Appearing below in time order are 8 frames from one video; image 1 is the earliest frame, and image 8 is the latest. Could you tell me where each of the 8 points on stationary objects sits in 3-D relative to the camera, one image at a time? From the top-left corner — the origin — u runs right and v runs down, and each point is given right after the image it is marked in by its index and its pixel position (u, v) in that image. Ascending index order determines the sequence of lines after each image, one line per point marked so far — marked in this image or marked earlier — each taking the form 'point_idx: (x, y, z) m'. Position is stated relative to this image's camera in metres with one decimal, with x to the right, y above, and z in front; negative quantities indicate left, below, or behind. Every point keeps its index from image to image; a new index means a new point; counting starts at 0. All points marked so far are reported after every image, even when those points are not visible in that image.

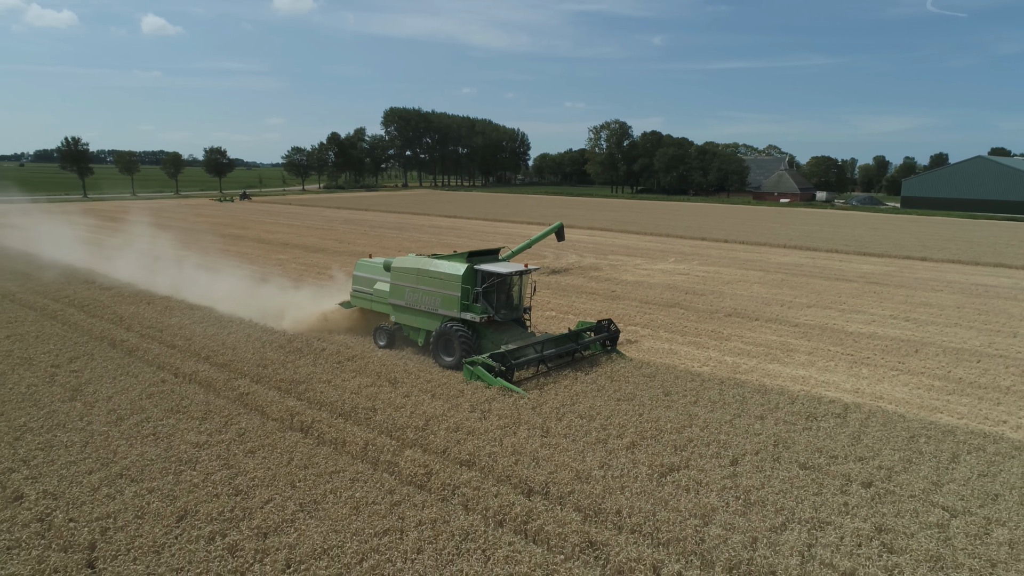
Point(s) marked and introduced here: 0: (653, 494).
0: (+1.4, -2.0, +6.9) m
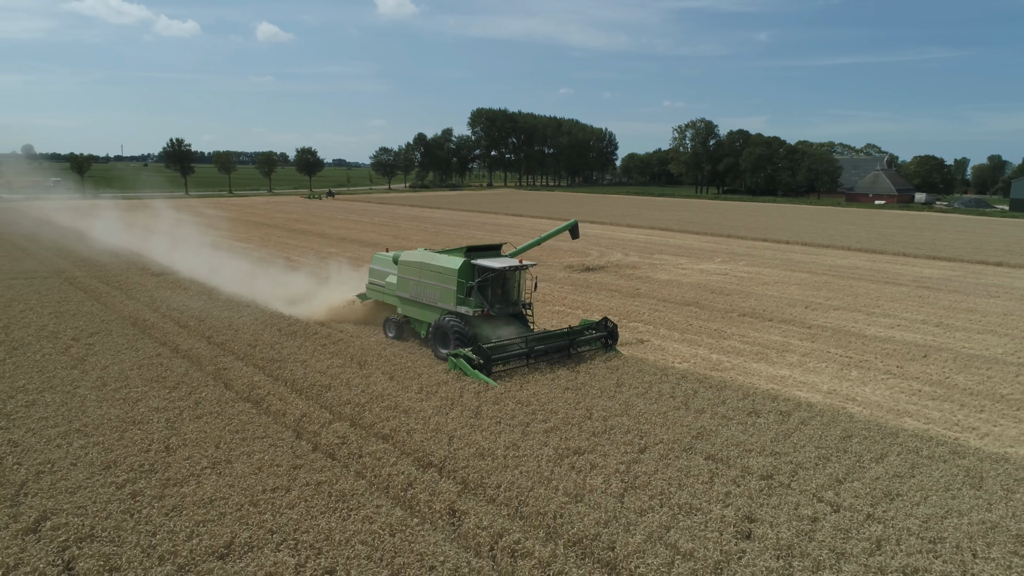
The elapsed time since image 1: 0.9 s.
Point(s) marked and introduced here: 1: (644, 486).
0: (+0.3, -1.9, +7.2) m
1: (+1.3, -2.0, +7.1) m
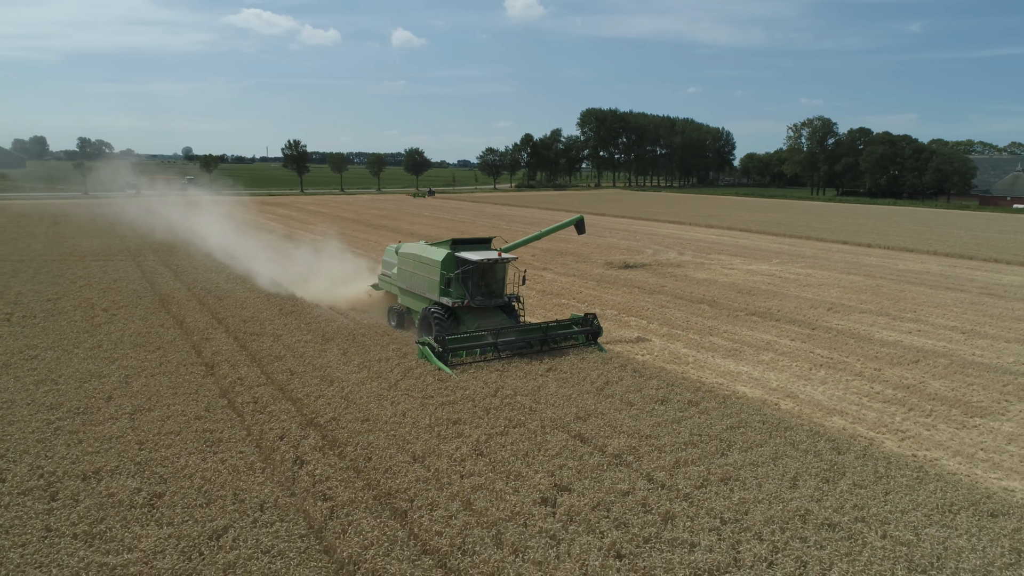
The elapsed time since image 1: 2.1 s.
0: (-1.2, -1.7, +7.9) m
1: (-0.2, -1.8, +7.6) m
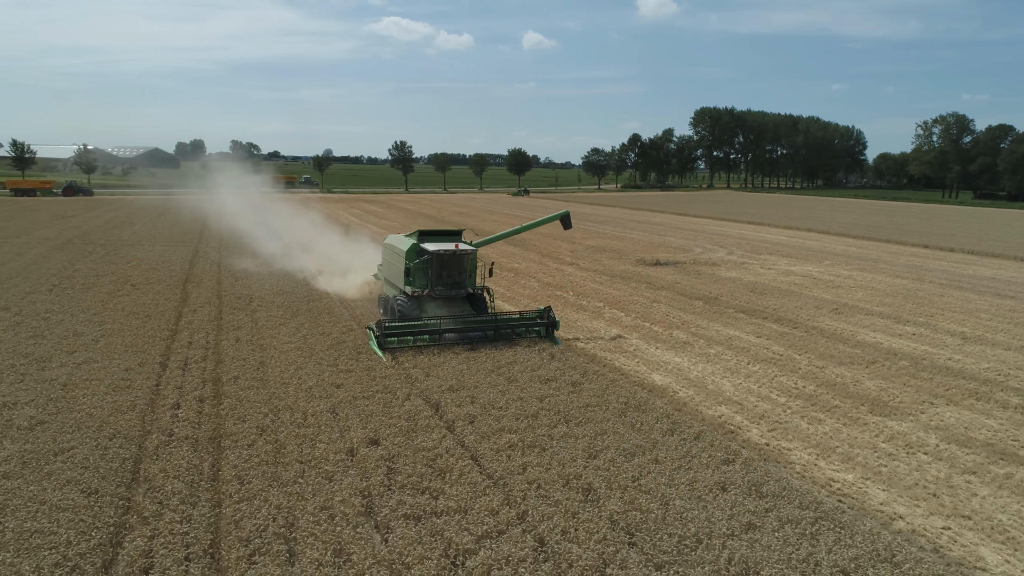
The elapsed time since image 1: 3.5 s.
0: (-2.9, -1.4, +9.0) m
1: (-2.1, -1.5, +8.5) m
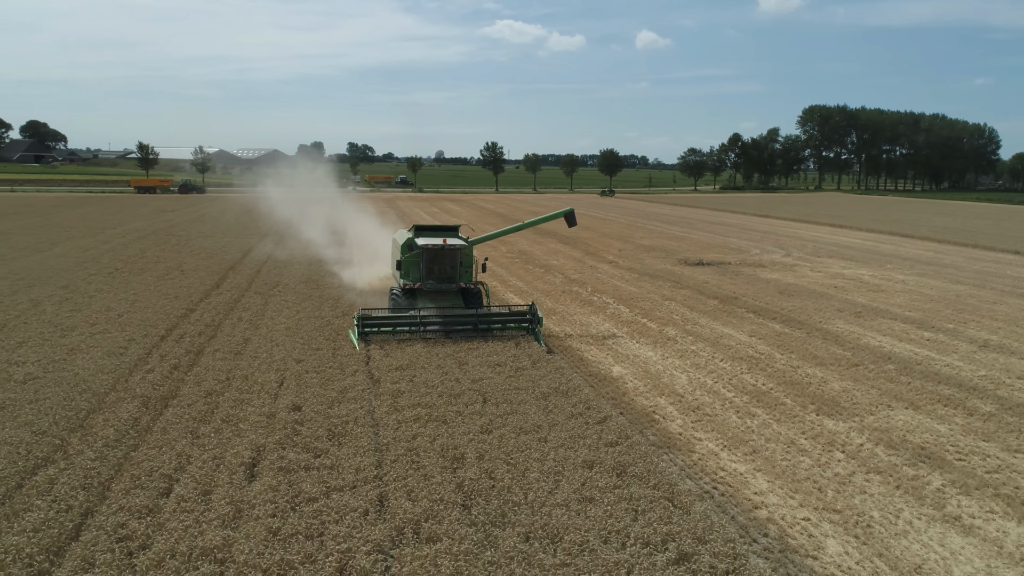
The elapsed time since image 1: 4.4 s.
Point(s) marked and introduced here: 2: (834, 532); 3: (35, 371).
0: (-3.8, -1.1, +10.1) m
1: (-3.0, -1.3, +9.5) m
2: (+3.0, -2.3, +6.6) m
3: (-6.3, -1.1, +9.4) m
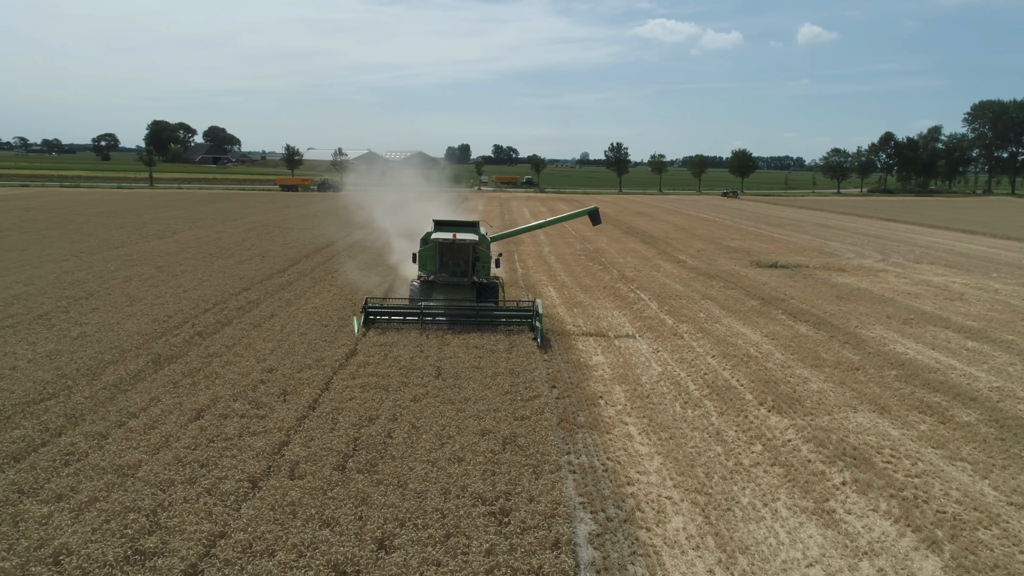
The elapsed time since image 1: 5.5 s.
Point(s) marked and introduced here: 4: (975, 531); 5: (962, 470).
0: (-4.2, -0.8, +11.6) m
1: (-3.6, -1.0, +10.9) m
2: (+1.7, -2.2, +6.9) m
3: (-6.8, -0.7, +11.5) m
4: (+4.3, -2.3, +6.7) m
5: (+5.0, -2.0, +8.0) m
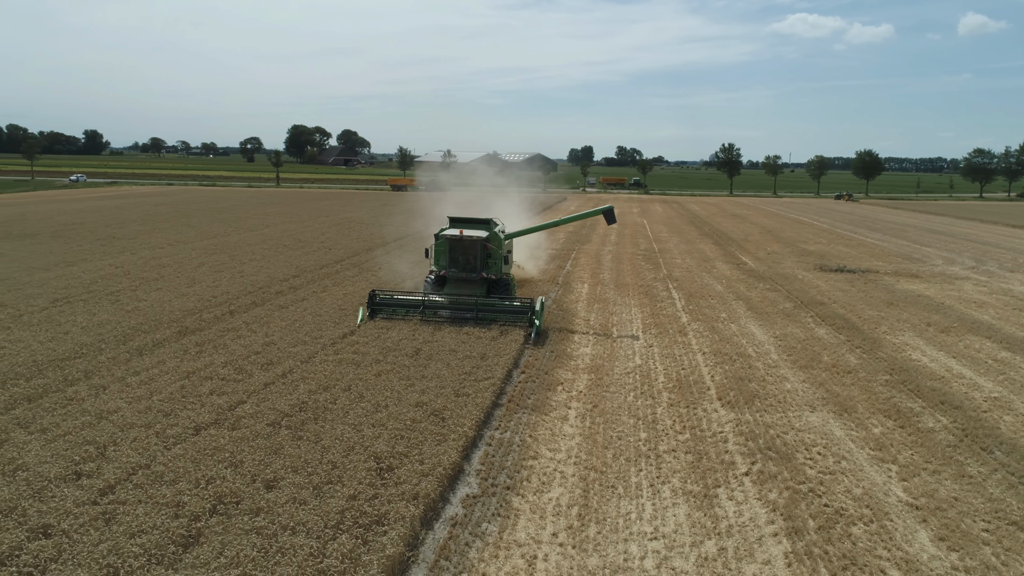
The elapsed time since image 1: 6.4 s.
0: (-4.4, -0.5, +13.1) m
1: (-3.8, -0.7, +12.2) m
2: (+0.6, -2.0, +7.4) m
3: (-6.9, -0.3, +13.3) m
4: (+3.2, -2.2, +6.7) m
5: (+4.1, -2.0, +7.9) m
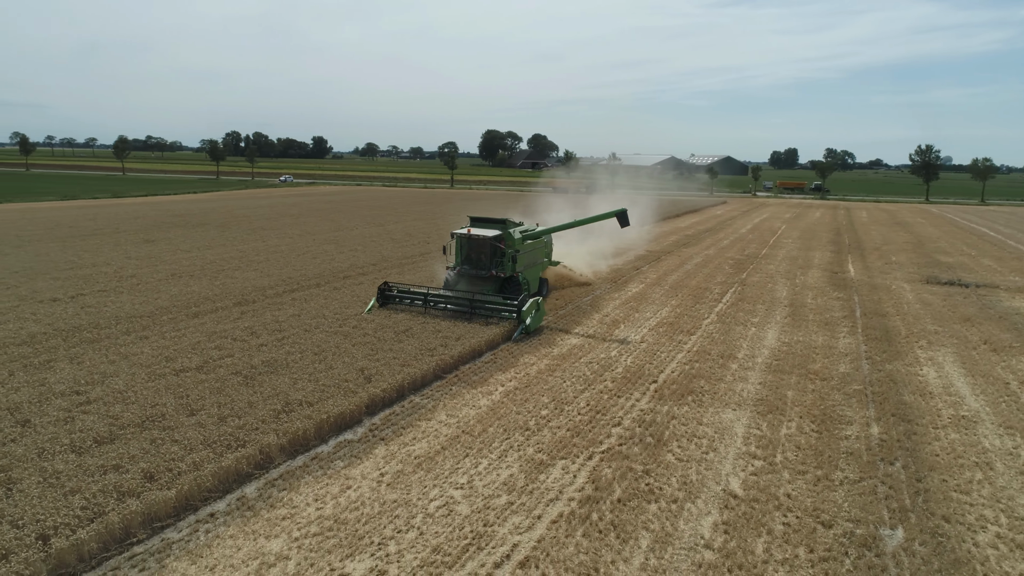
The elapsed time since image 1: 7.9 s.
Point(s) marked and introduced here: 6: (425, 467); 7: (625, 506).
0: (-4.1, -0.2, +15.3) m
1: (-3.8, -0.3, +14.3) m
2: (-0.9, -1.8, +8.5) m
3: (-6.4, +0.1, +16.3) m
4: (+1.4, -2.2, +7.2) m
5: (+2.6, -2.0, +8.0) m
6: (-0.9, -2.0, +7.8) m
7: (+1.1, -2.2, +7.0) m
